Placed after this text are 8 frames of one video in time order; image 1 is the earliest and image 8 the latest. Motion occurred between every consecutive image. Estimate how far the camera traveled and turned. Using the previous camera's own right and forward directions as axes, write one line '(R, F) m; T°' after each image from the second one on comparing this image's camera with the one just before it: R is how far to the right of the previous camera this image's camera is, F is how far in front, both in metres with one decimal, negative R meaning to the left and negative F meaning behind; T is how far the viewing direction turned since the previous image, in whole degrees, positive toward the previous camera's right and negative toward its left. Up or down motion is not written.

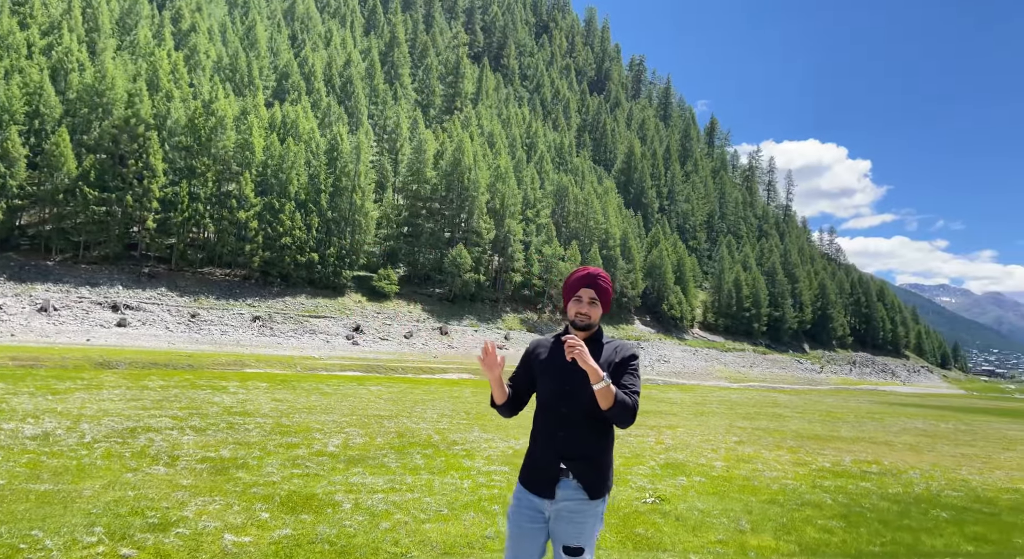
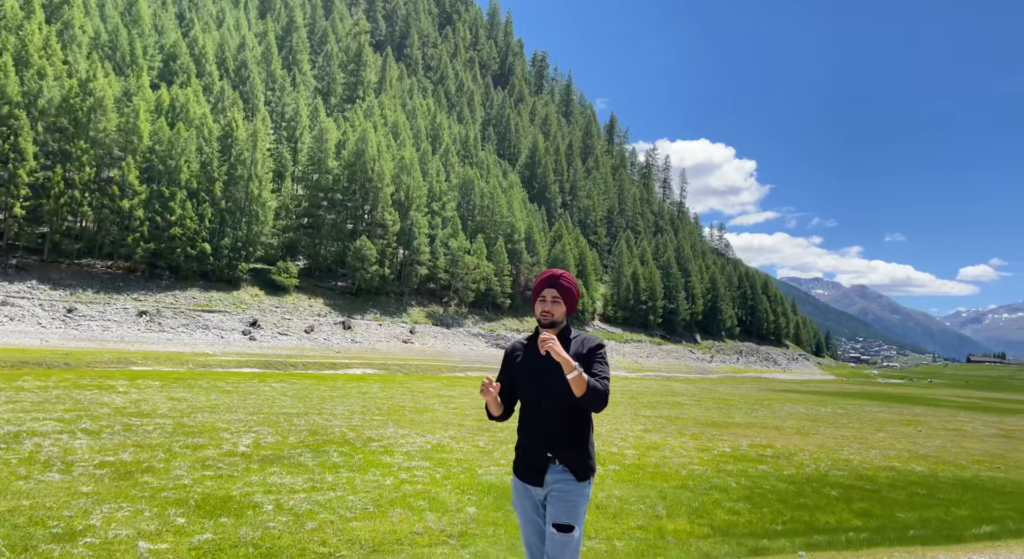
(-0.4, 0.0) m; +8°
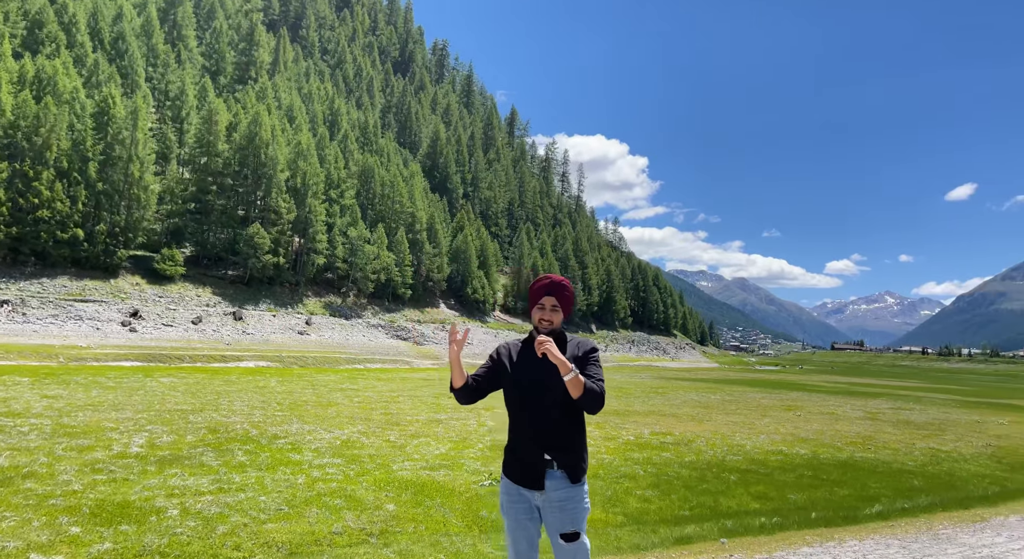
(-0.4, +0.1) m; +8°
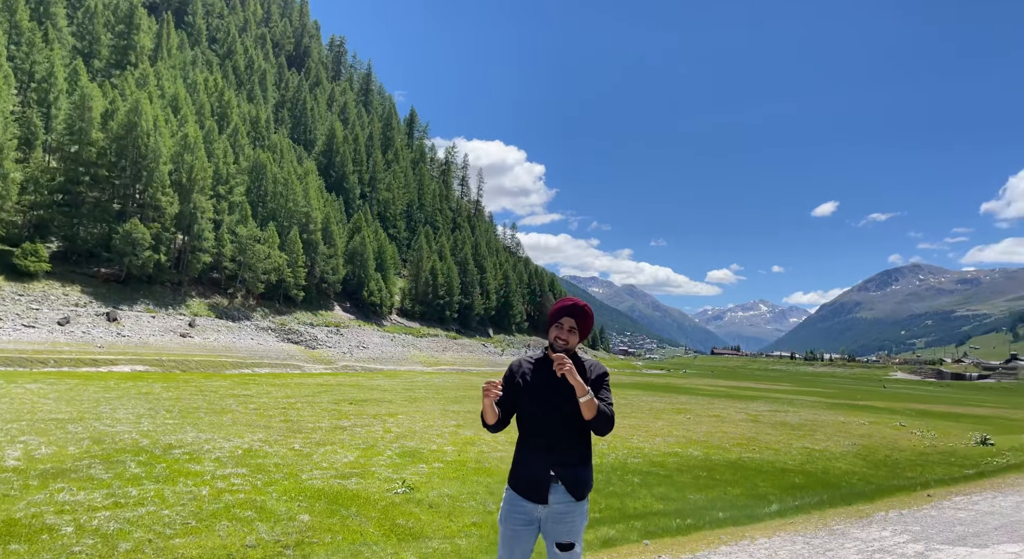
(-0.4, -0.2) m; +8°
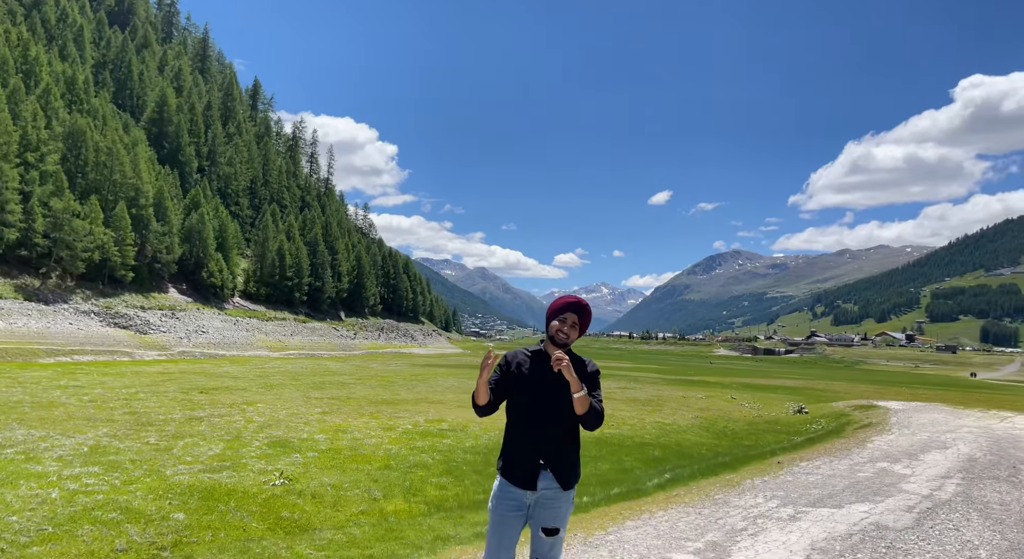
(-0.6, -0.1) m; +11°
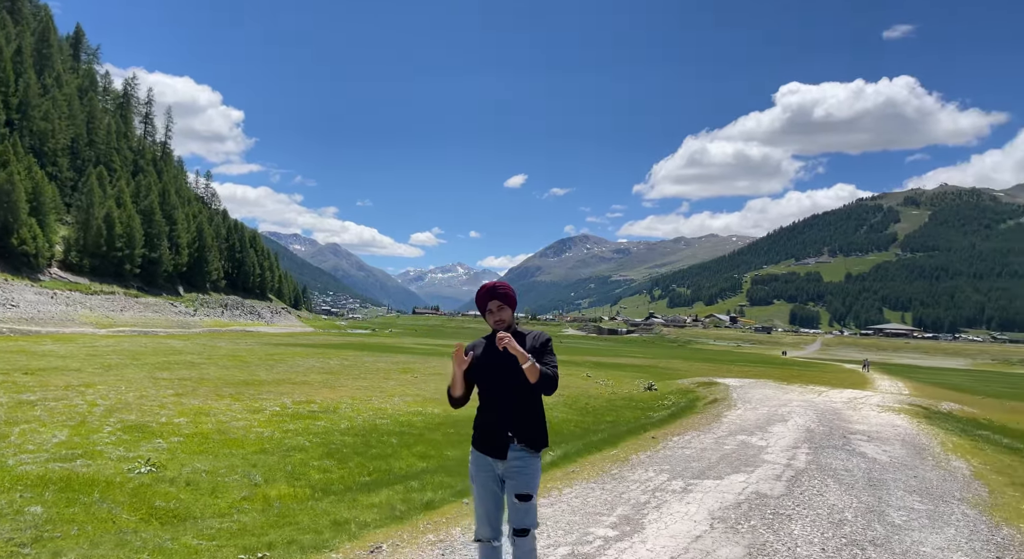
(-0.6, -0.1) m; +11°
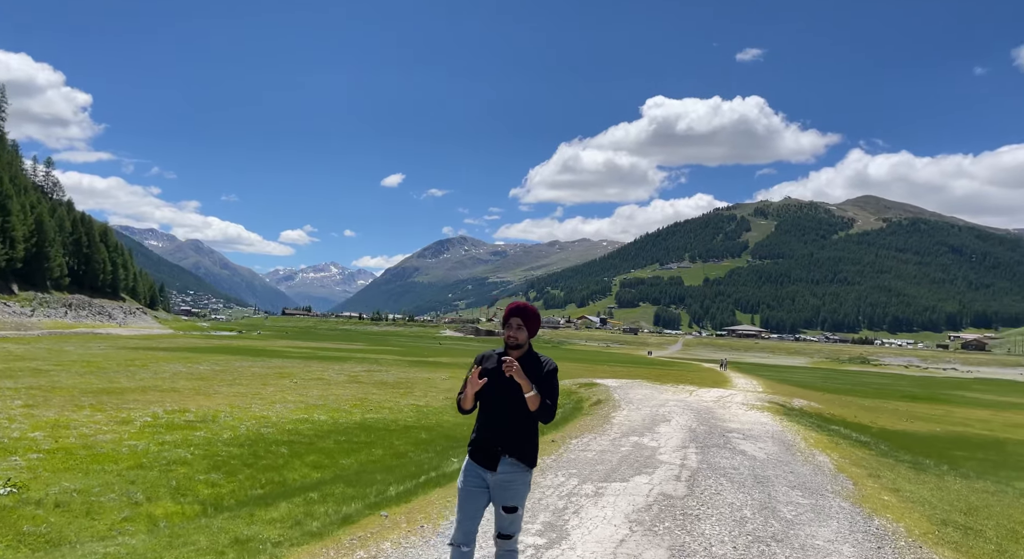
(-0.4, -0.2) m; +9°
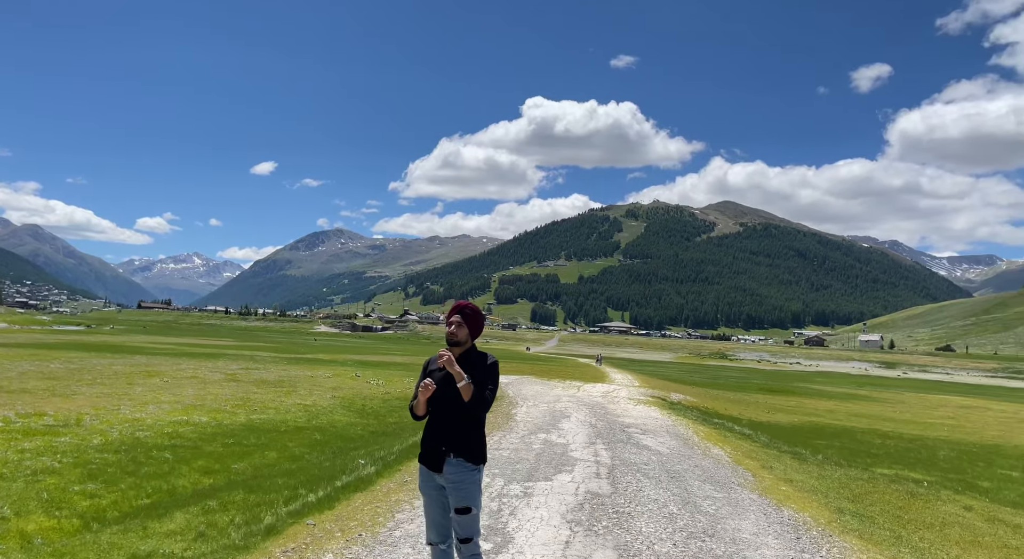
(-0.5, 0.0) m; +9°
